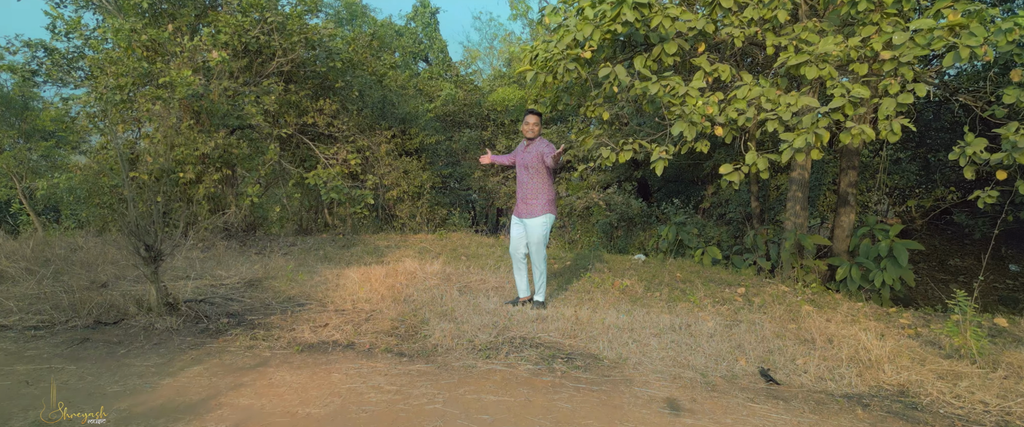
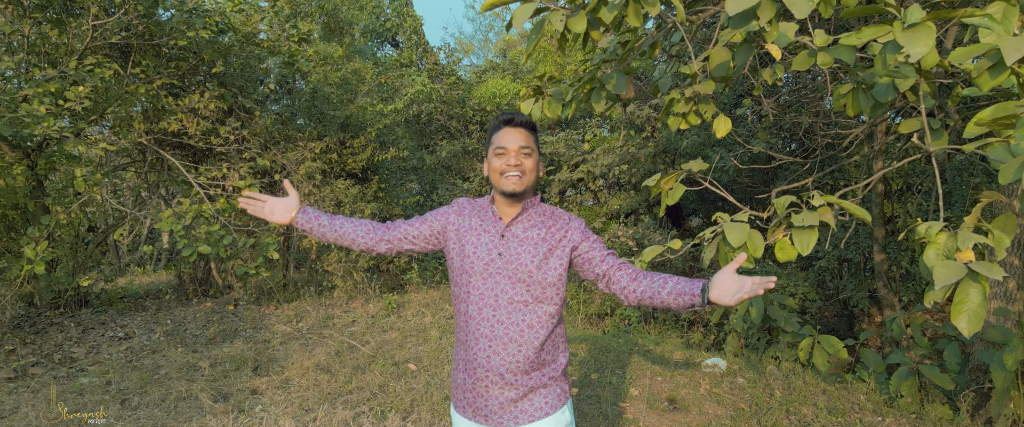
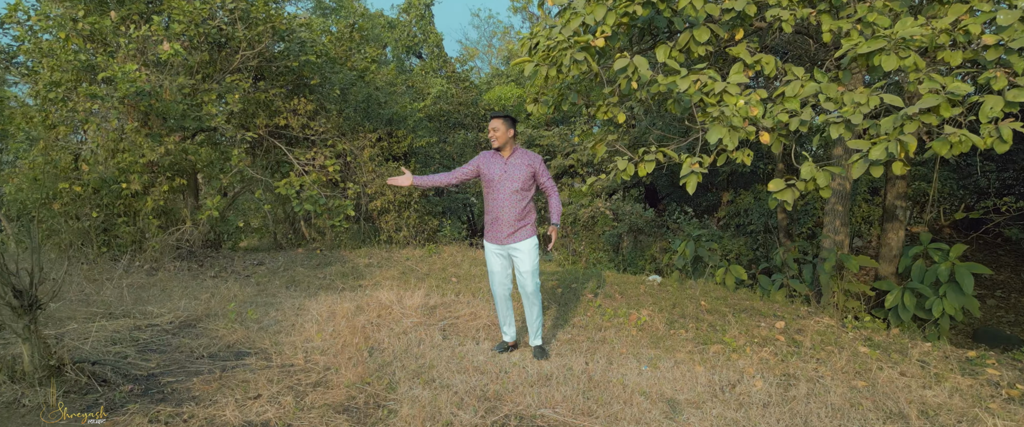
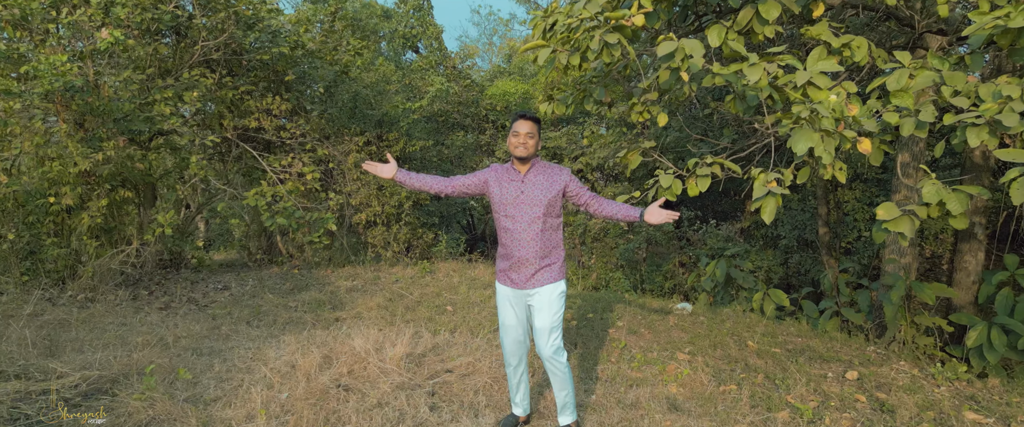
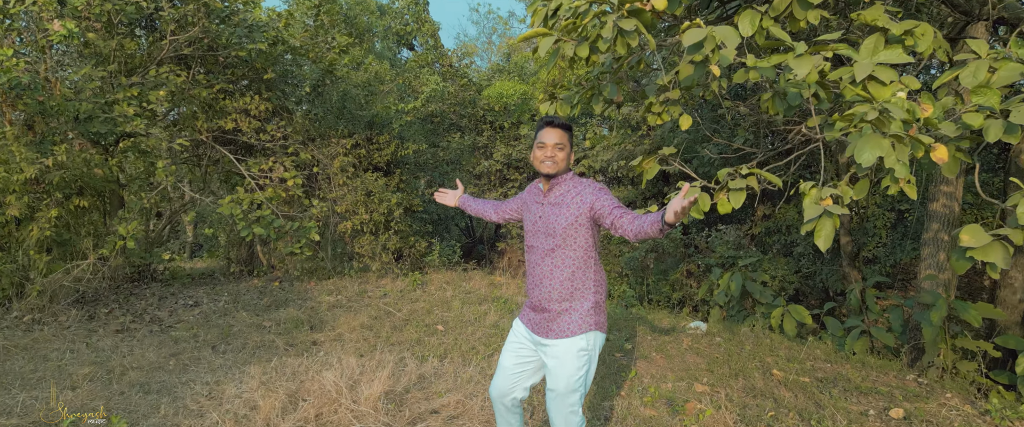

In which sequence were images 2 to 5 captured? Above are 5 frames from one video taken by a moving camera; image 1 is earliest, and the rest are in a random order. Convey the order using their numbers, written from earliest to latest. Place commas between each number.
3, 4, 5, 2
